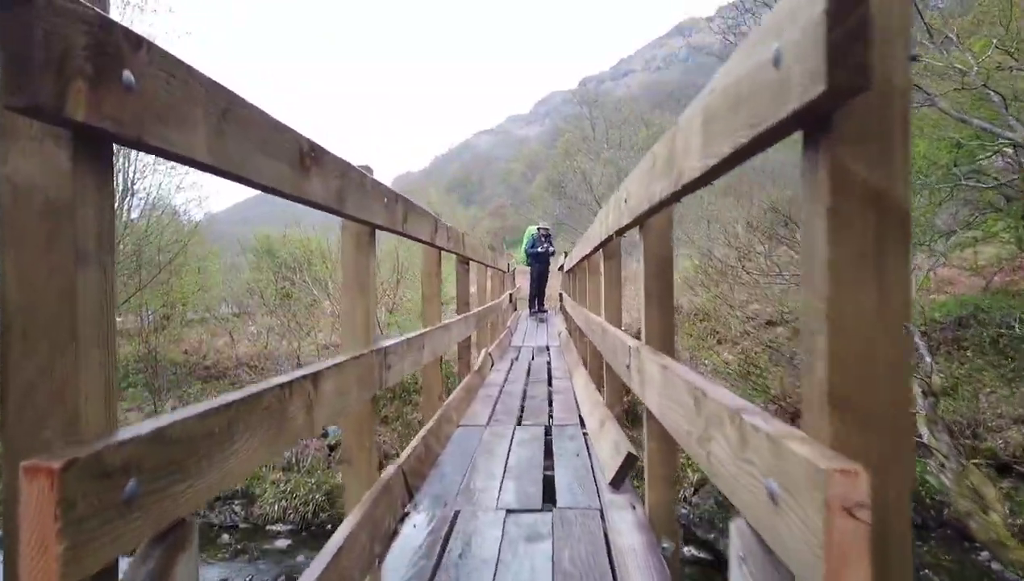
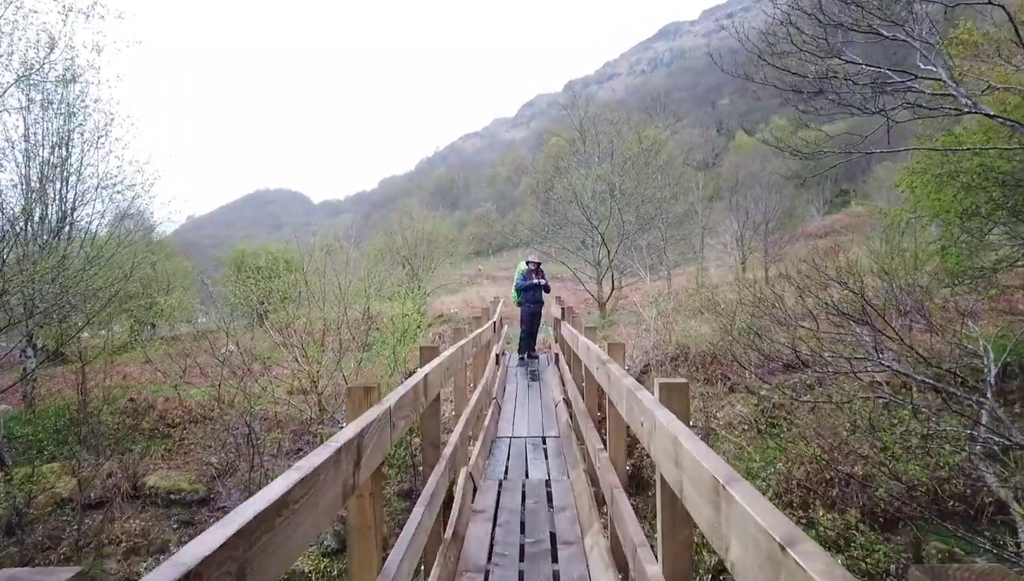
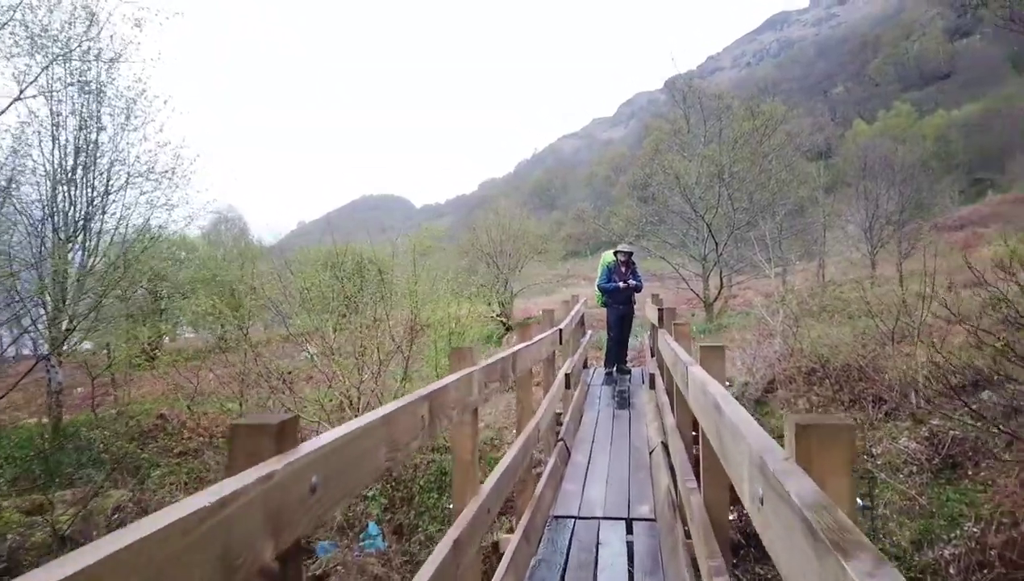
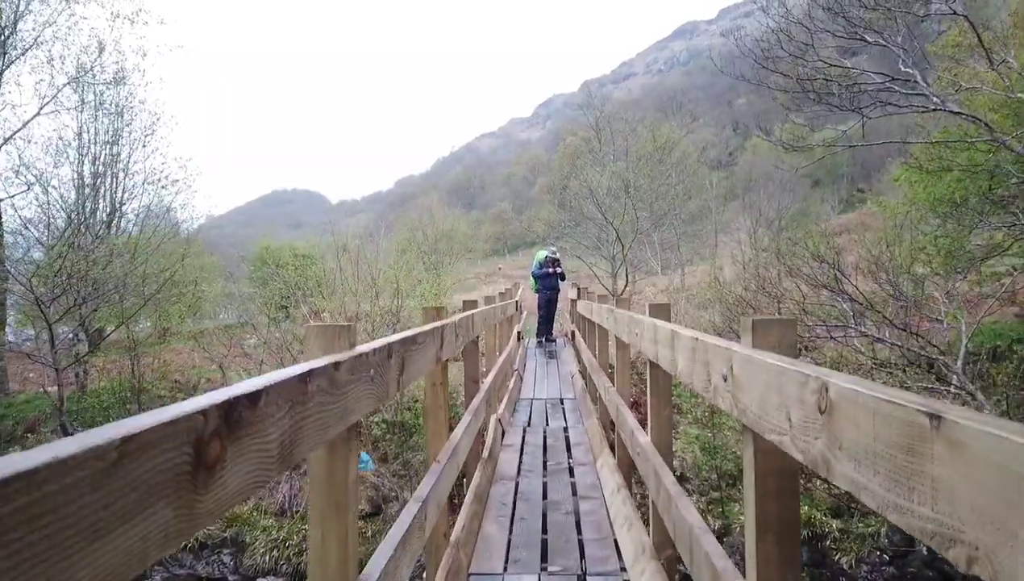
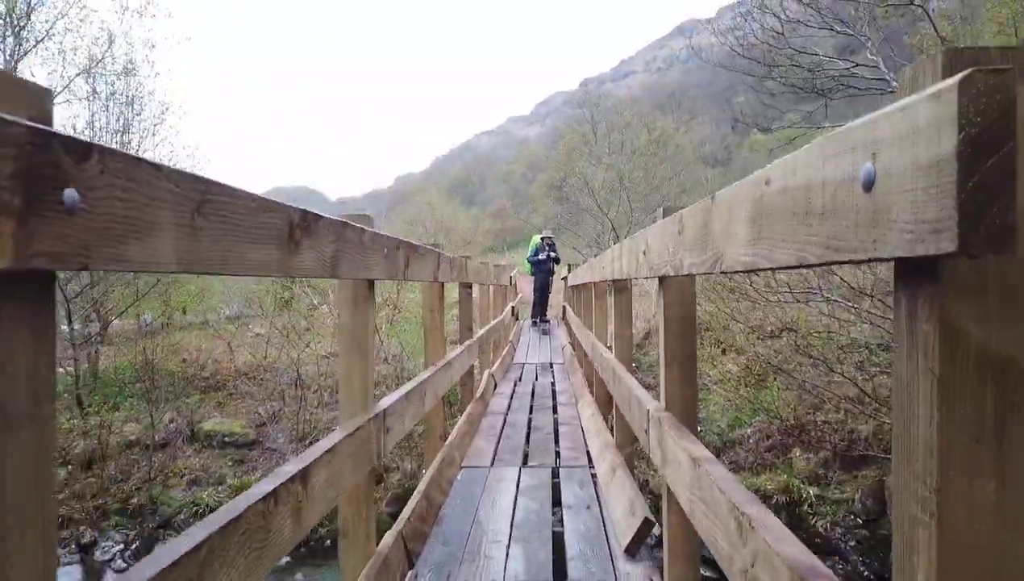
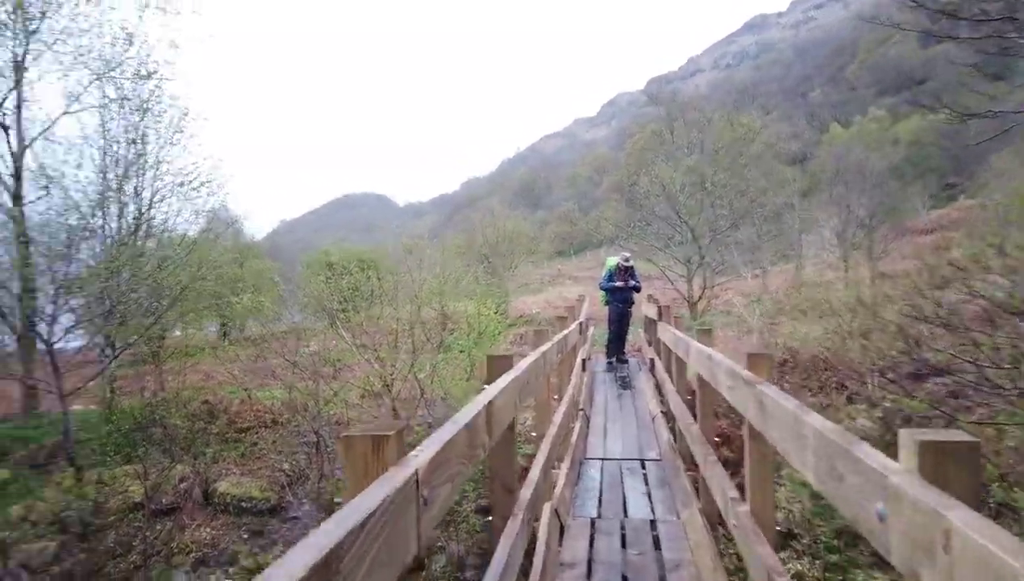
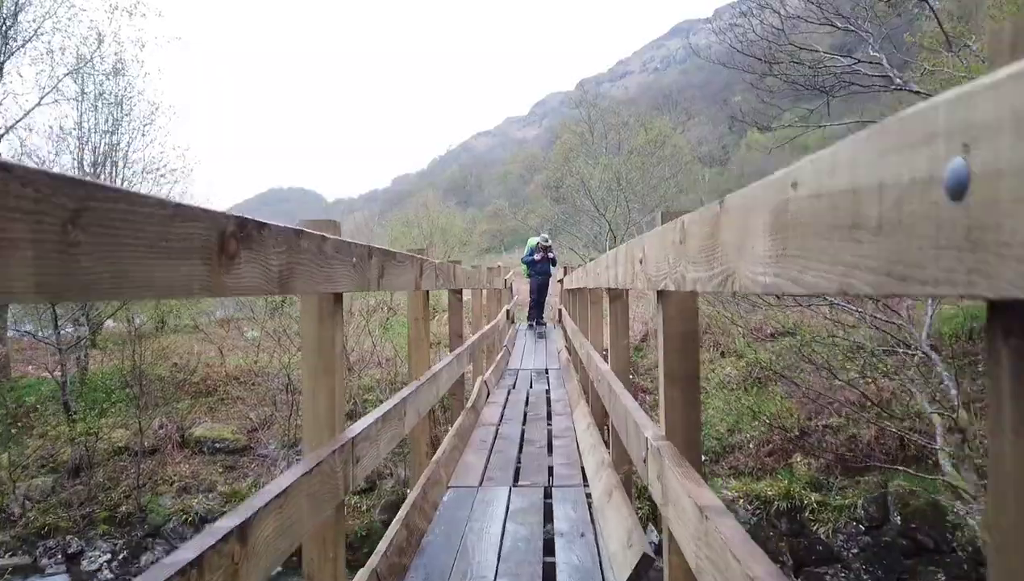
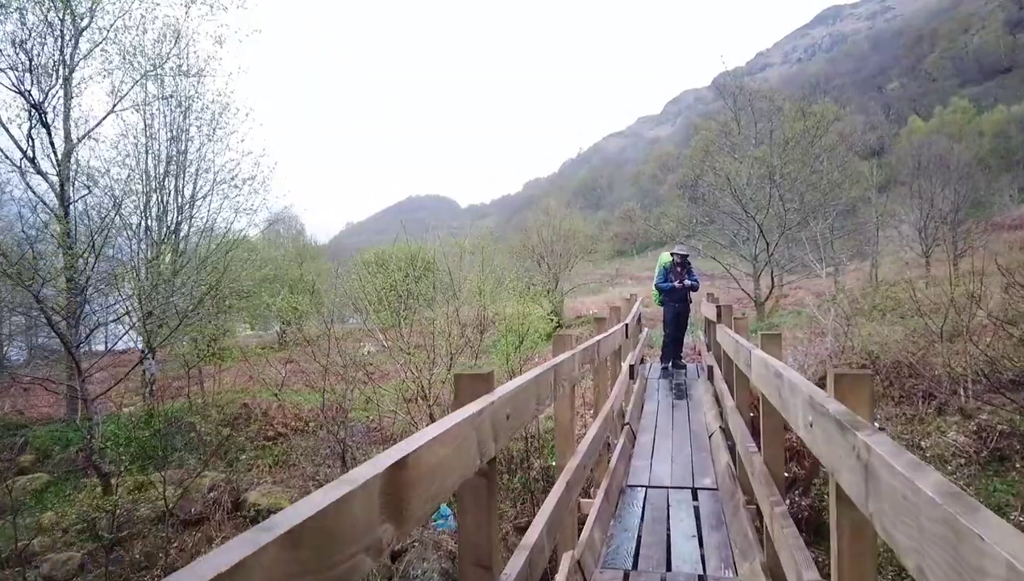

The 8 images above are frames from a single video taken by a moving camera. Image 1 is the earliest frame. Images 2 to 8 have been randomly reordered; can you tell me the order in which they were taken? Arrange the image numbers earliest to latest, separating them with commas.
5, 7, 4, 2, 6, 8, 3
